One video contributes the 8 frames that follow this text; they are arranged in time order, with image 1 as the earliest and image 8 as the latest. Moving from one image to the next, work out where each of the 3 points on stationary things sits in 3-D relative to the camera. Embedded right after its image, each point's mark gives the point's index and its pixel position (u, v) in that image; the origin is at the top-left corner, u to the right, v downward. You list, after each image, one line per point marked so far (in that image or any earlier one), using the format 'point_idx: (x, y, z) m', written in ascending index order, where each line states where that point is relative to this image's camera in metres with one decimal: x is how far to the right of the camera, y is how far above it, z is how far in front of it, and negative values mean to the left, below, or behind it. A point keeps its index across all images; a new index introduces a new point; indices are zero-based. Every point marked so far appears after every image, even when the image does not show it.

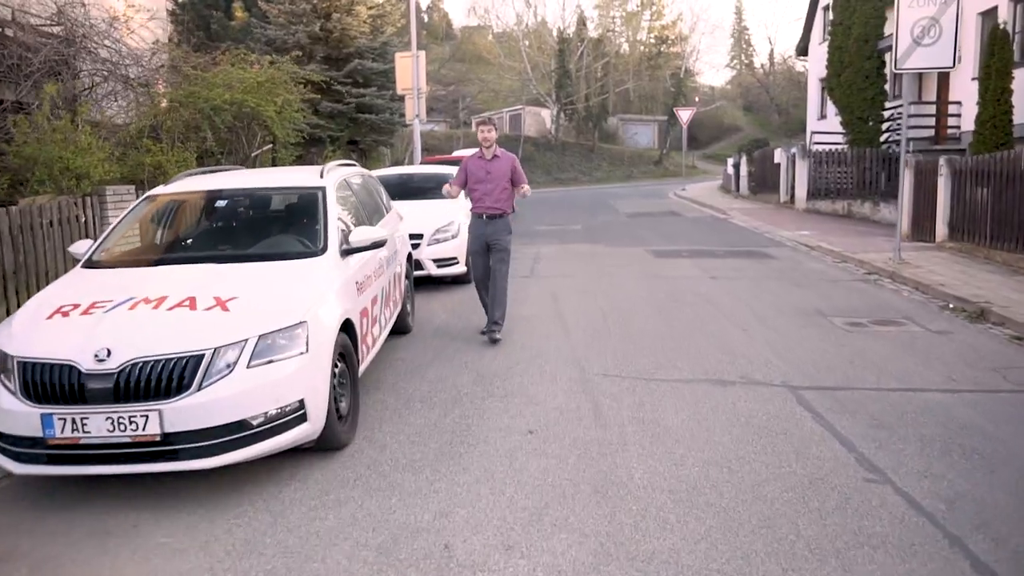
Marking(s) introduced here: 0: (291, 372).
0: (-0.9, -0.3, +5.0) m
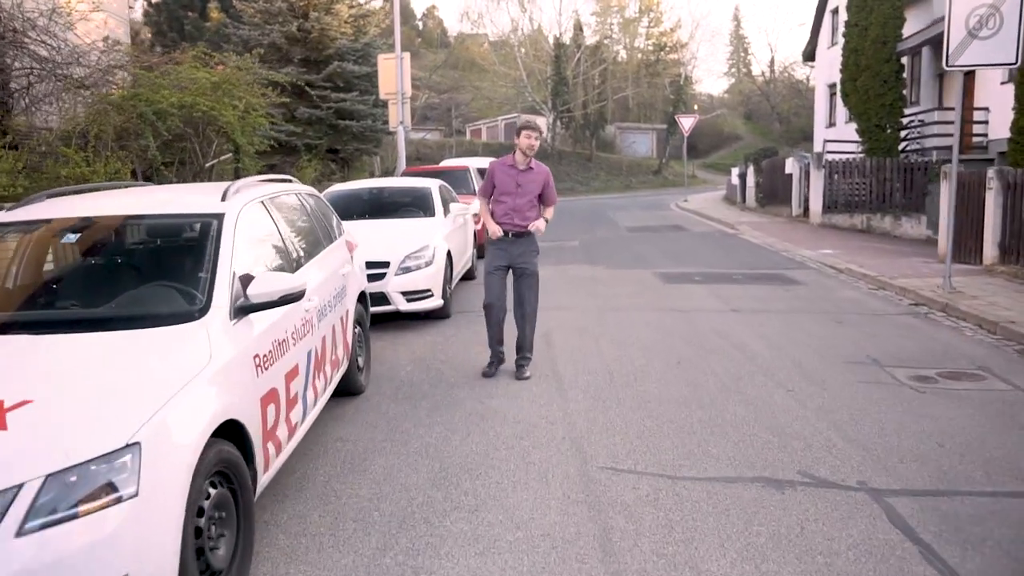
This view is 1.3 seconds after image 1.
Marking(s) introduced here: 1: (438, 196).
0: (-1.0, -0.6, +3.0) m
1: (-0.9, +1.1, +14.4) m
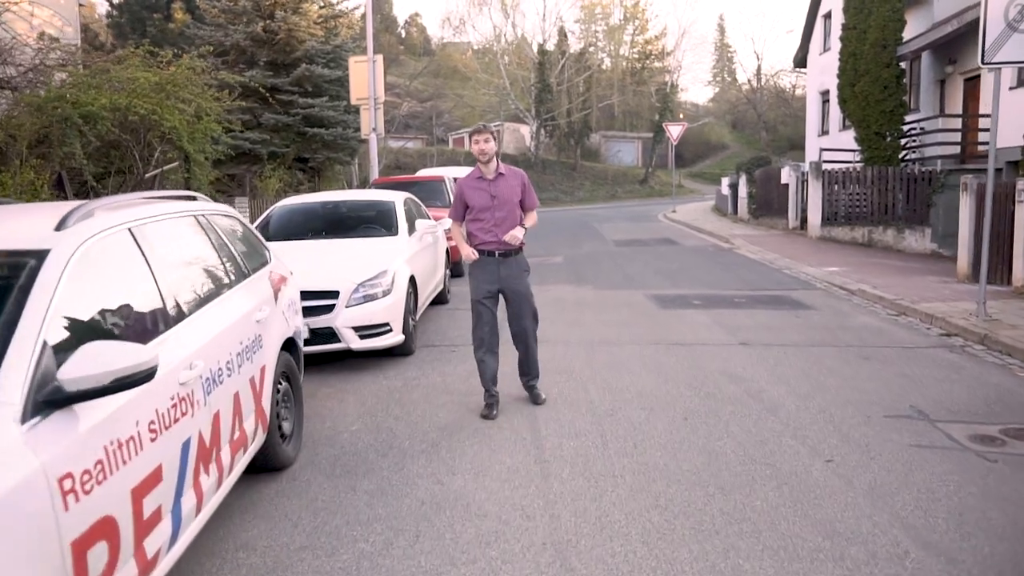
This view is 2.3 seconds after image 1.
0: (-1.1, -0.8, +1.5) m
1: (-1.2, +0.8, +12.9) m
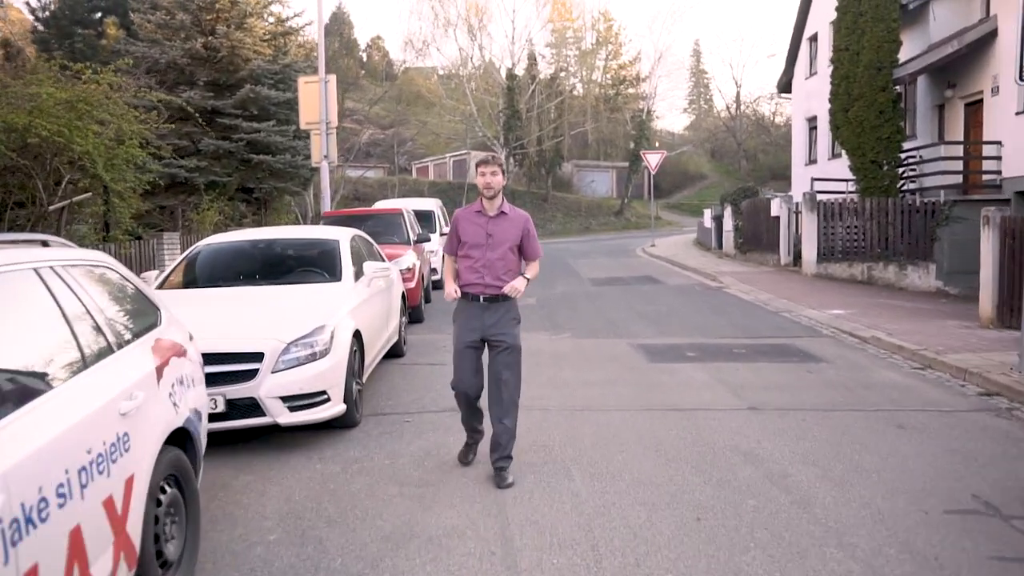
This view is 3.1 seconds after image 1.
0: (-1.1, -0.9, -0.3) m
1: (-1.5, +0.4, +11.1) m
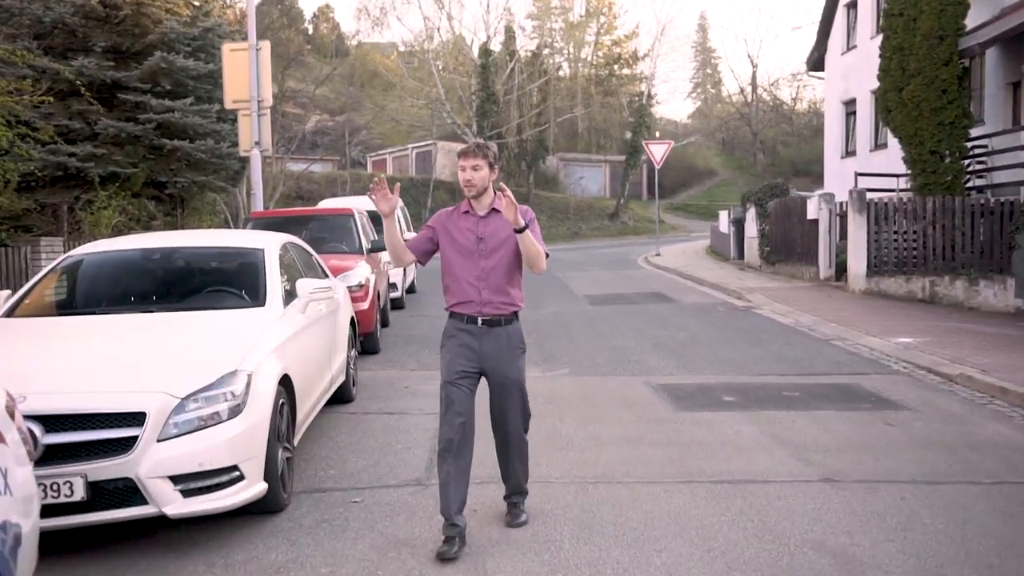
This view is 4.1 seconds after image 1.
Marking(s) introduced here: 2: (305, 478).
0: (-0.8, -1.1, -3.3) m
1: (-1.6, +0.2, +8.2) m
2: (-1.4, -1.2, +8.0) m
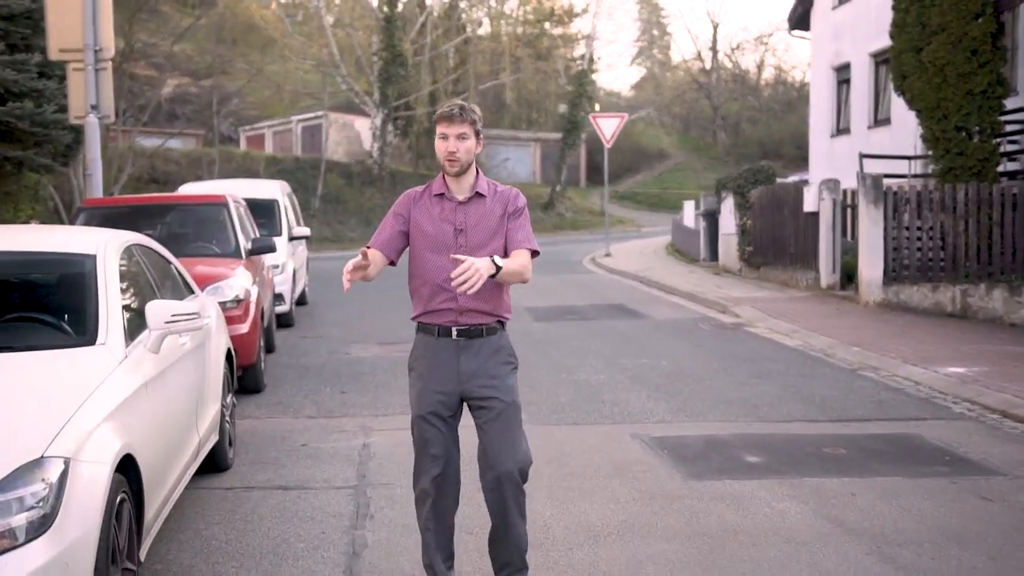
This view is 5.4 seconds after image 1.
0: (+0.2, -1.3, -6.1) m
1: (-1.7, +0.1, +5.2) m
2: (-1.5, -1.4, +5.2) m
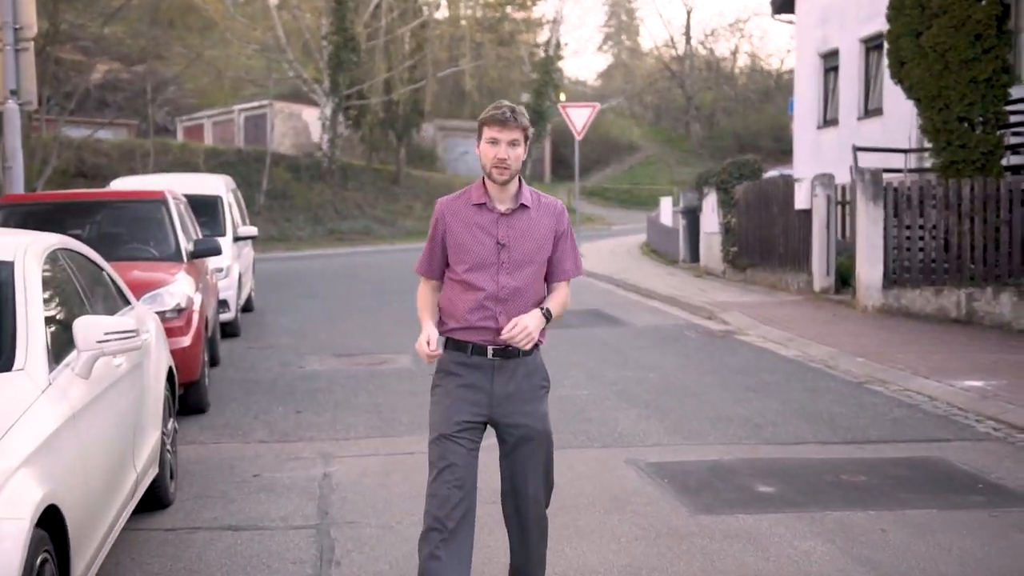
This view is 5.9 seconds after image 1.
0: (+0.8, -1.4, -6.9) m
1: (-1.7, 0.0, +4.3) m
2: (-1.5, -1.4, +4.2) m
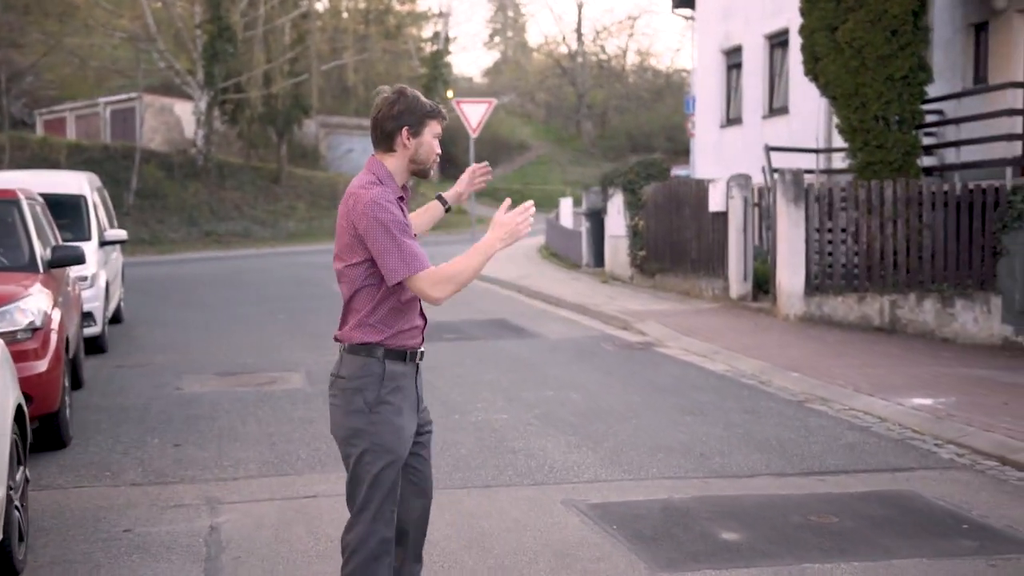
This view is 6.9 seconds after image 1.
0: (+1.7, -1.5, -7.4) m
1: (-1.9, -0.1, +3.5) m
2: (-1.7, -1.5, +3.4) m
